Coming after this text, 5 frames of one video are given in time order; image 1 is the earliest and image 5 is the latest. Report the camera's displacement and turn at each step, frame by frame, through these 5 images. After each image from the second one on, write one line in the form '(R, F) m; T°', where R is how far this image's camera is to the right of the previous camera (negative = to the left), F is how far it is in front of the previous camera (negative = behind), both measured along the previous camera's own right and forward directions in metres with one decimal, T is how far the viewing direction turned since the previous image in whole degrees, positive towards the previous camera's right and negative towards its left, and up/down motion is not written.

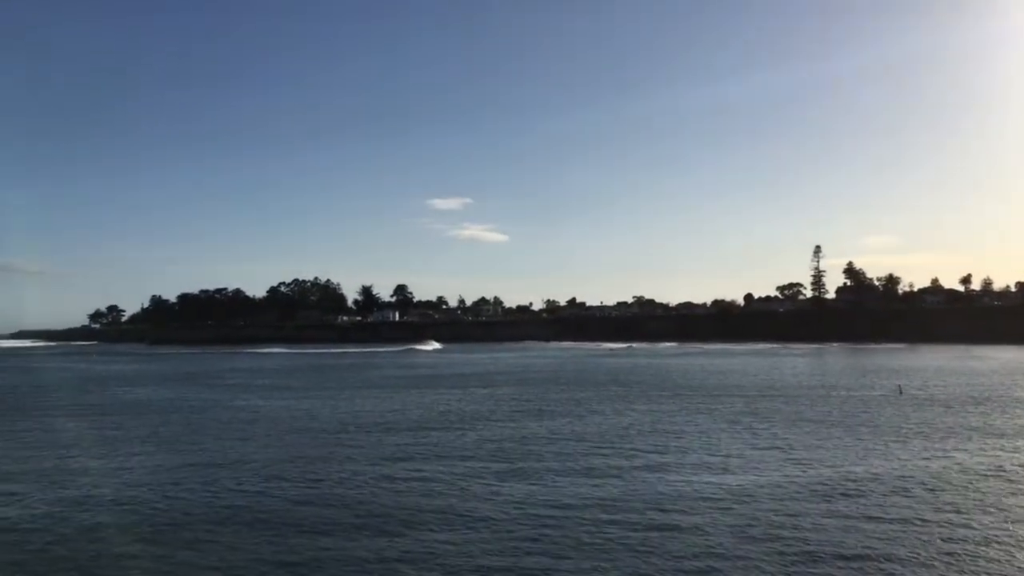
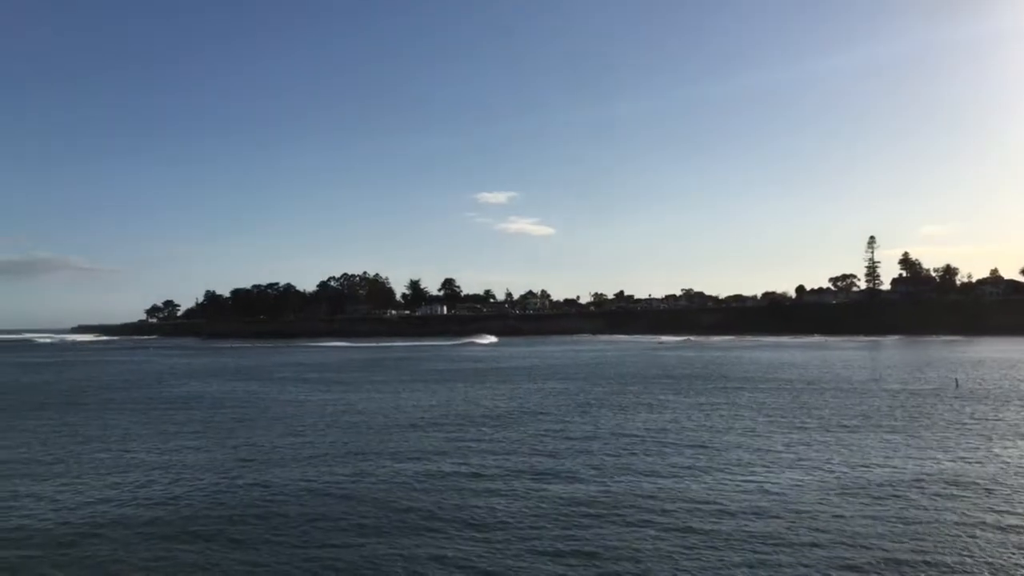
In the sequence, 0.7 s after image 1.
(+0.2, +0.2) m; -3°
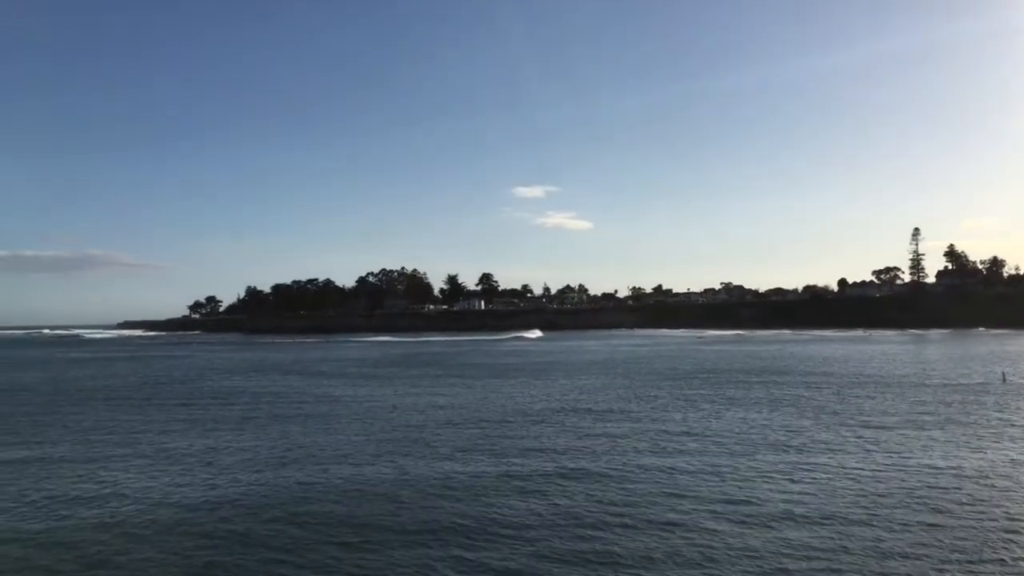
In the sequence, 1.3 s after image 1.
(-0.1, -0.6) m; -3°
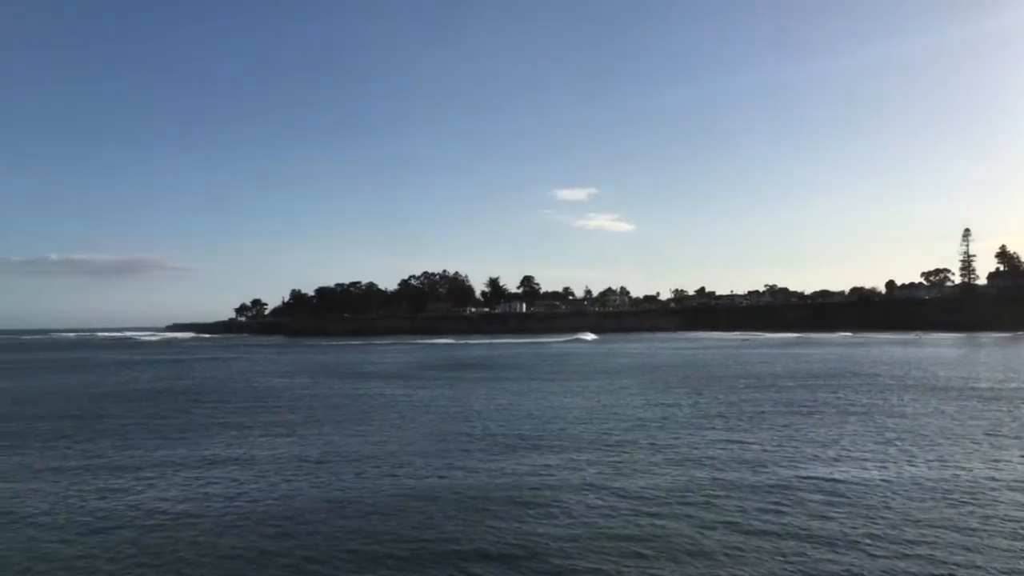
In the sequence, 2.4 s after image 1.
(+0.3, -0.4) m; -3°
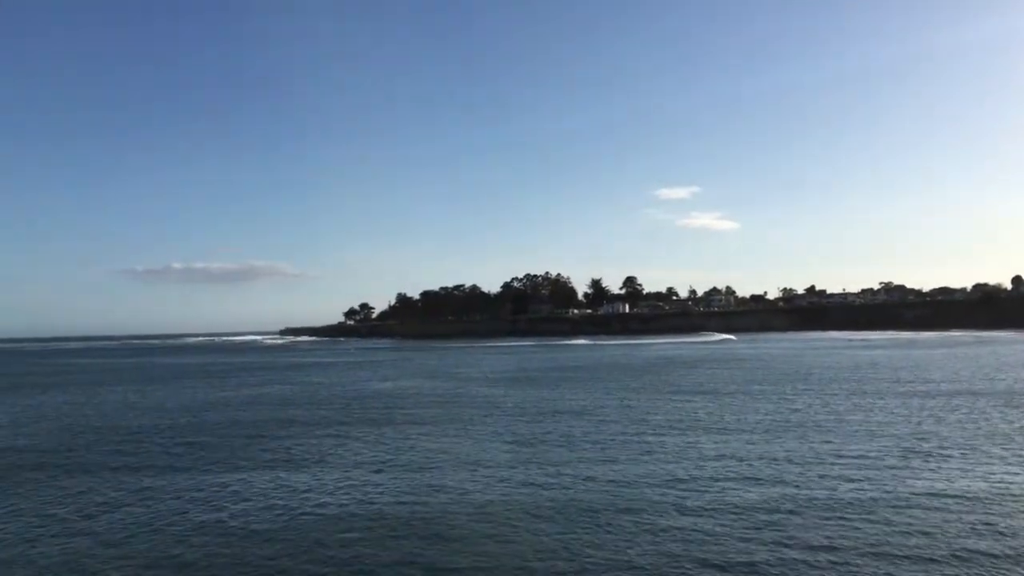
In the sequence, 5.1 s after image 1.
(+0.7, -0.9) m; -7°
